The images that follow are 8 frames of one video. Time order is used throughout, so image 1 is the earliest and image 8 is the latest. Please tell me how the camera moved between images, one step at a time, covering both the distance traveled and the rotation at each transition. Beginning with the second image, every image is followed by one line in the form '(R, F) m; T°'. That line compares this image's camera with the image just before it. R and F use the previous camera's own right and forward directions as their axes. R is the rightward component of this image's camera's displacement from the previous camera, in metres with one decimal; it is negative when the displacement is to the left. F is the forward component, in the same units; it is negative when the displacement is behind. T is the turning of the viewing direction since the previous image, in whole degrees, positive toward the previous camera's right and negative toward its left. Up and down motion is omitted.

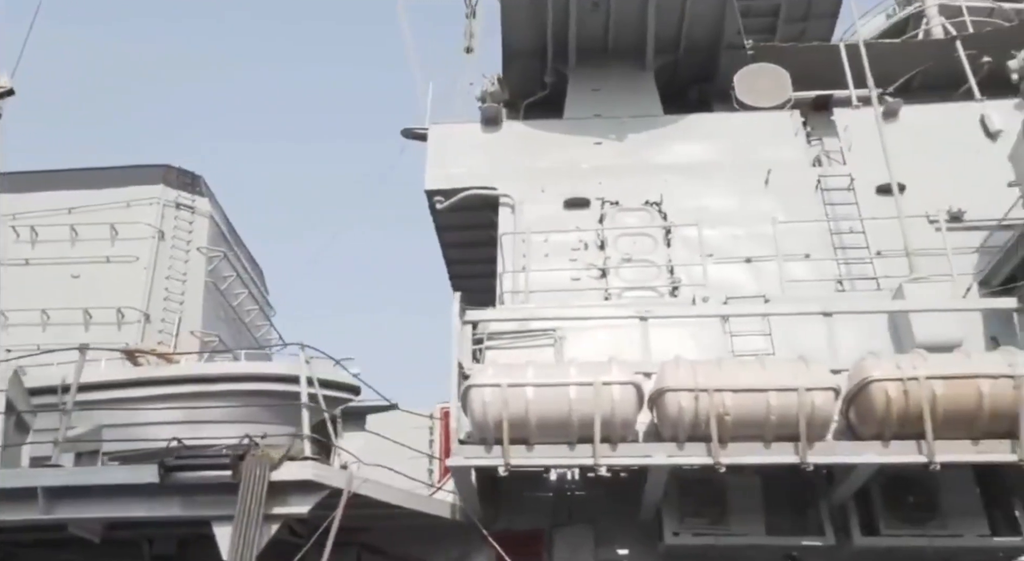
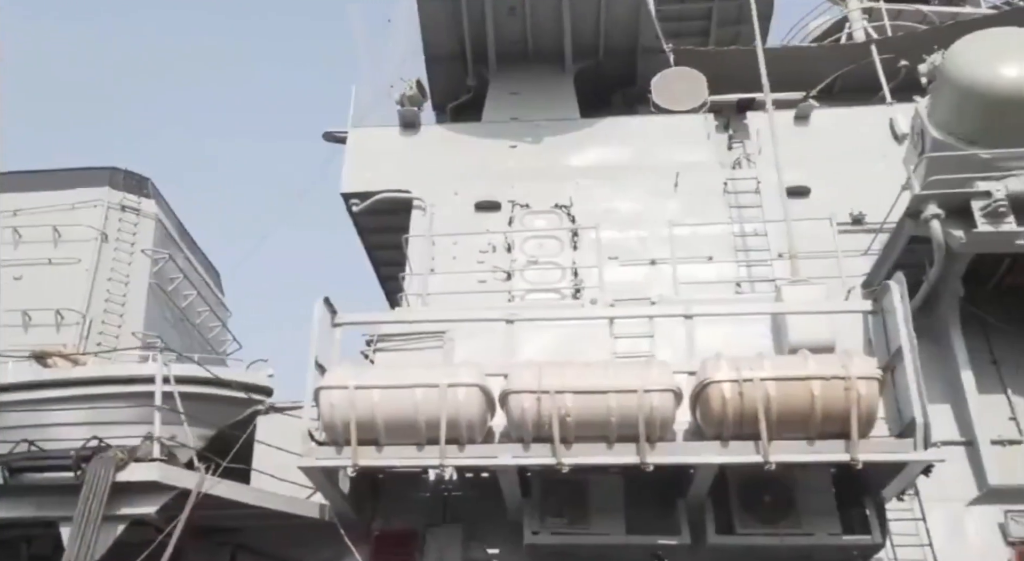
(+1.1, -0.1) m; 0°
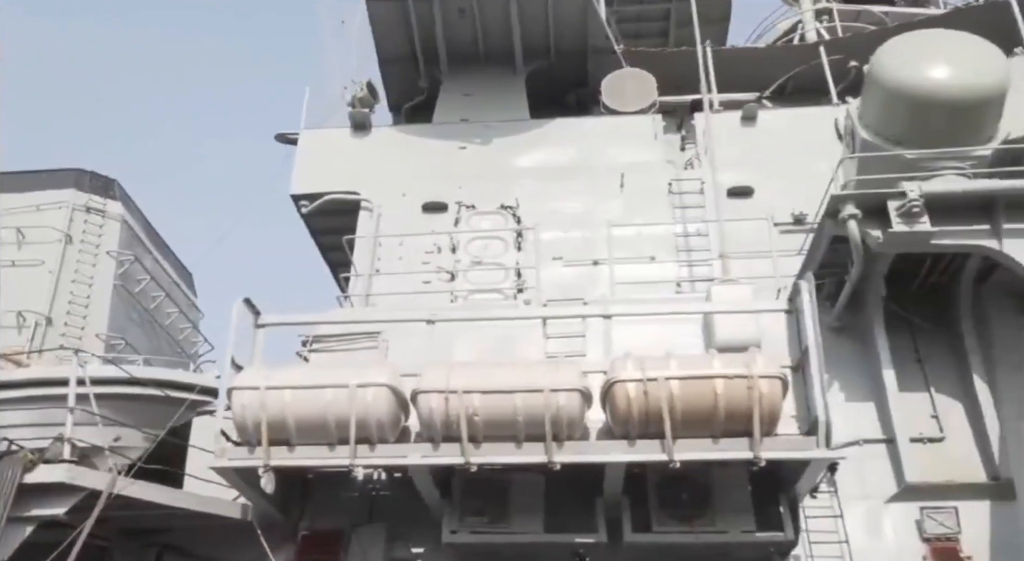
(+0.6, -0.1) m; 0°
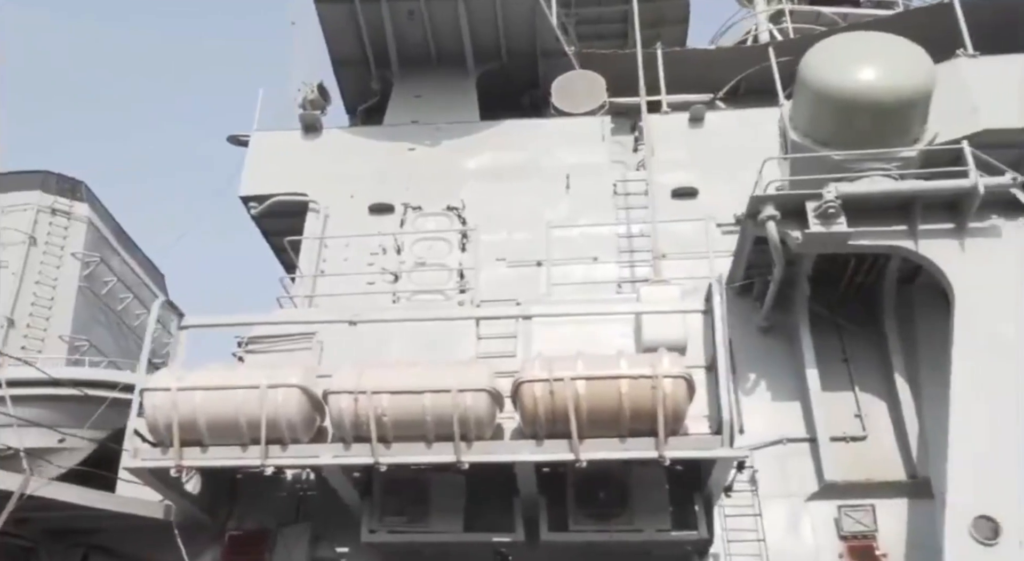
(+0.6, -0.1) m; 0°
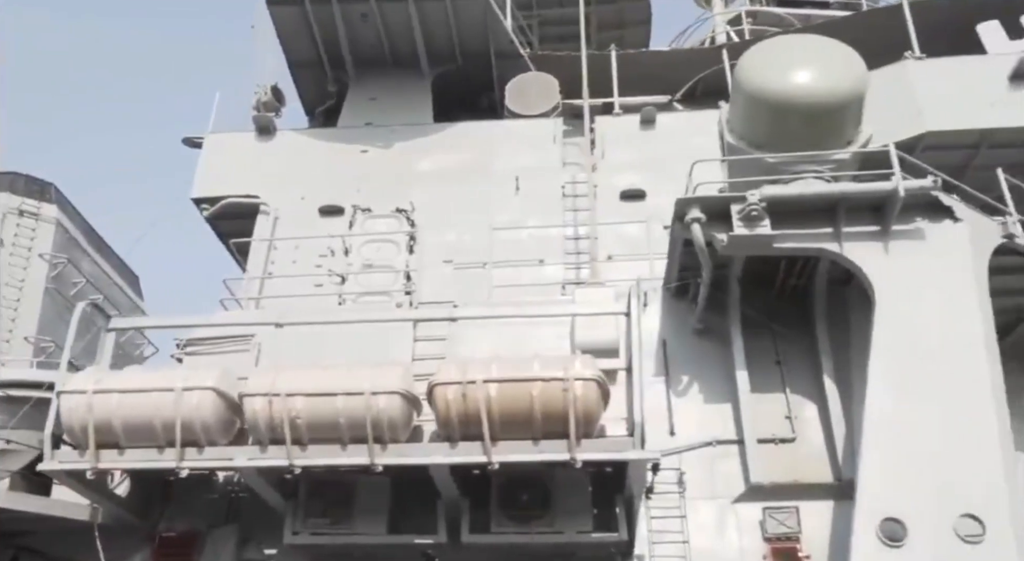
(+0.6, 0.0) m; 0°
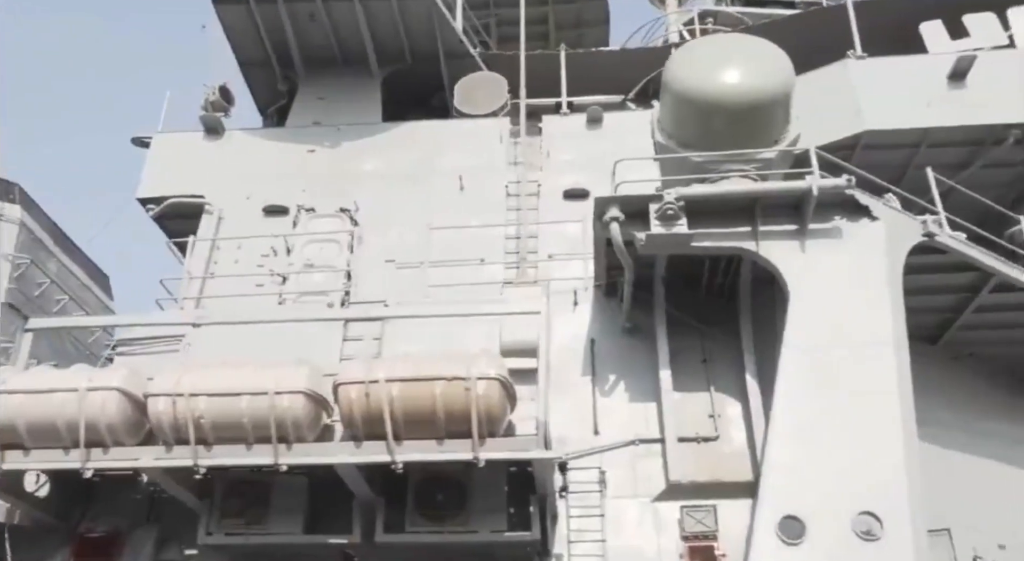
(+0.7, 0.0) m; 0°
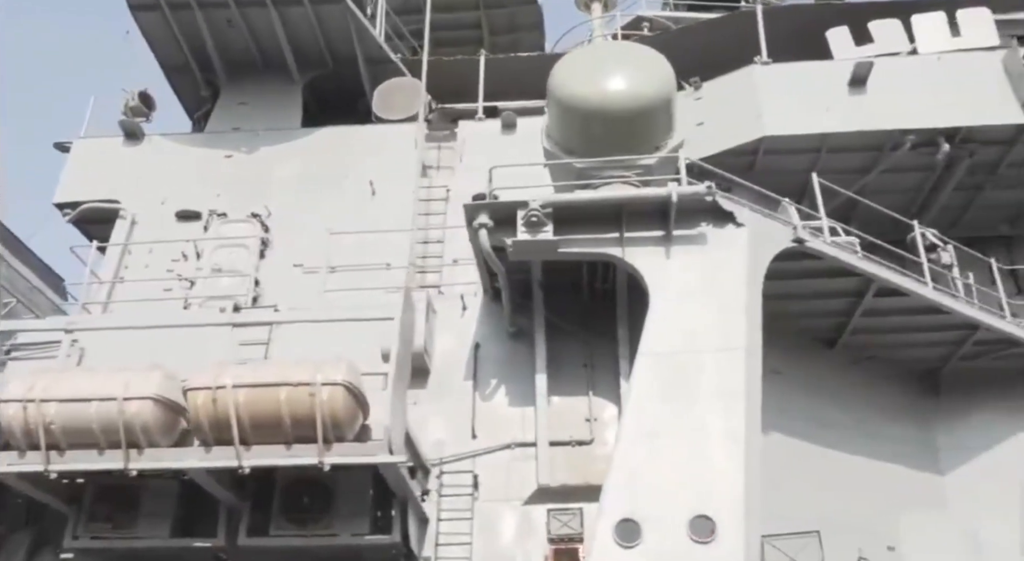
(+1.1, -0.1) m; 0°
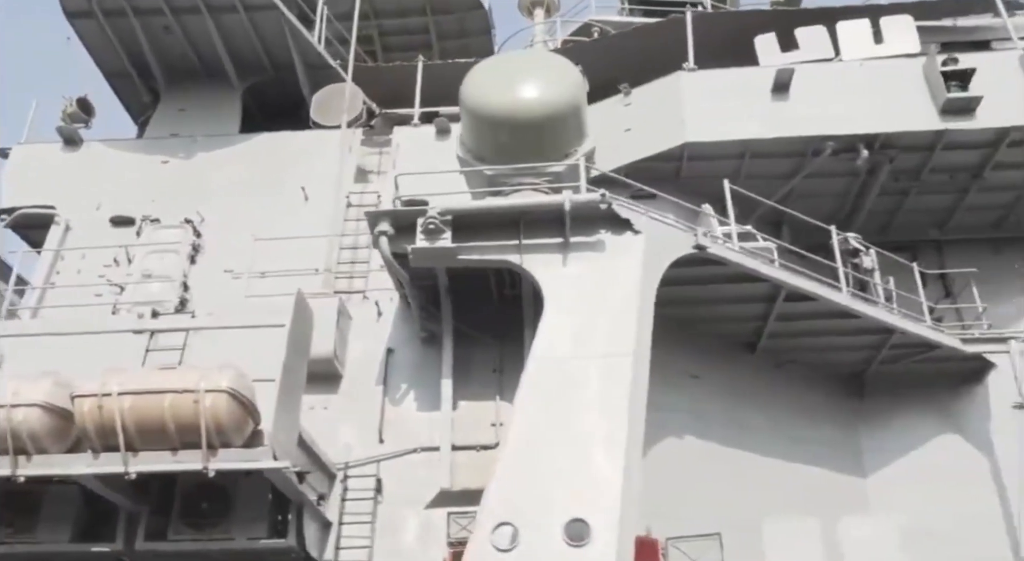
(+0.8, -0.1) m; 0°
